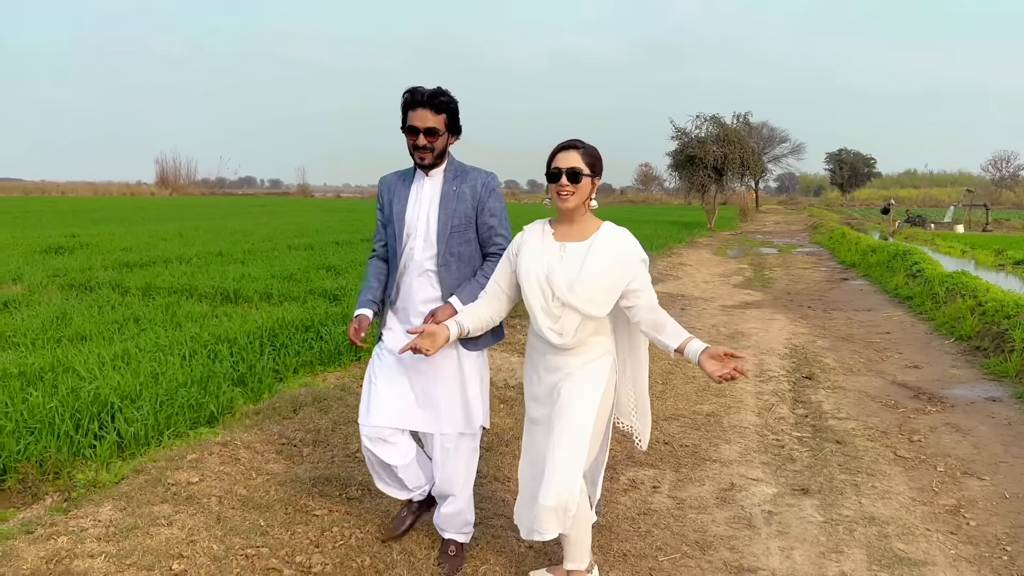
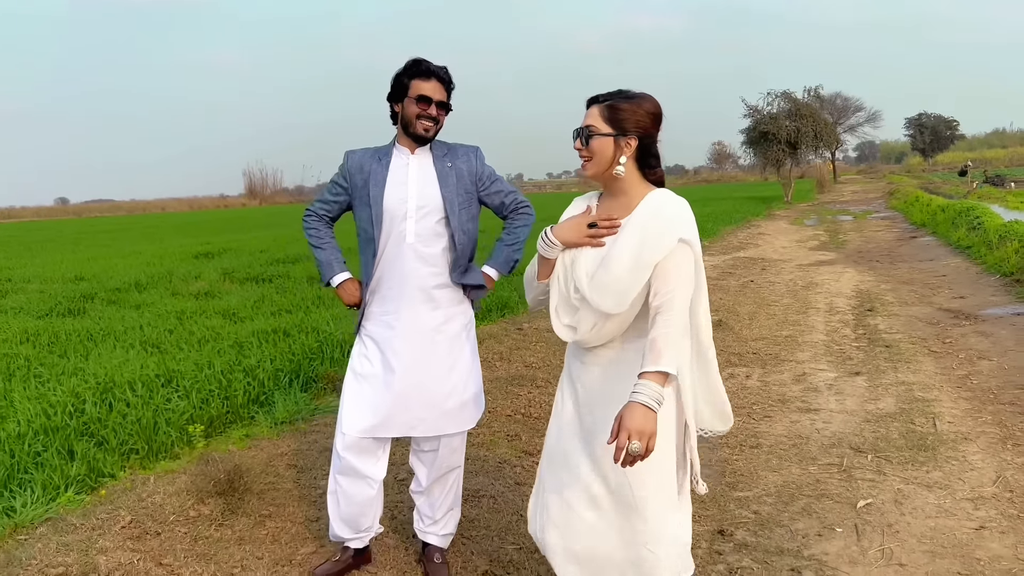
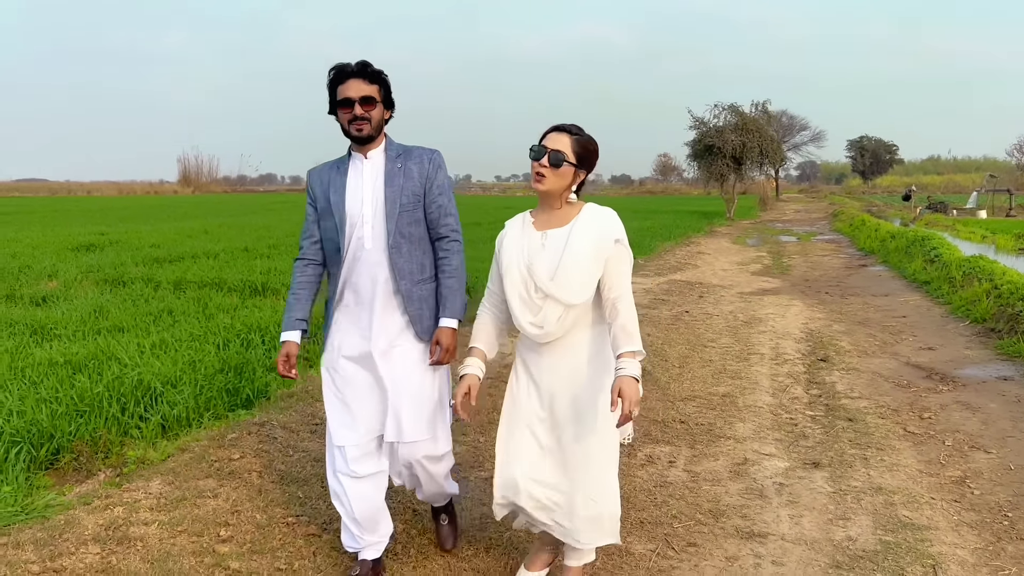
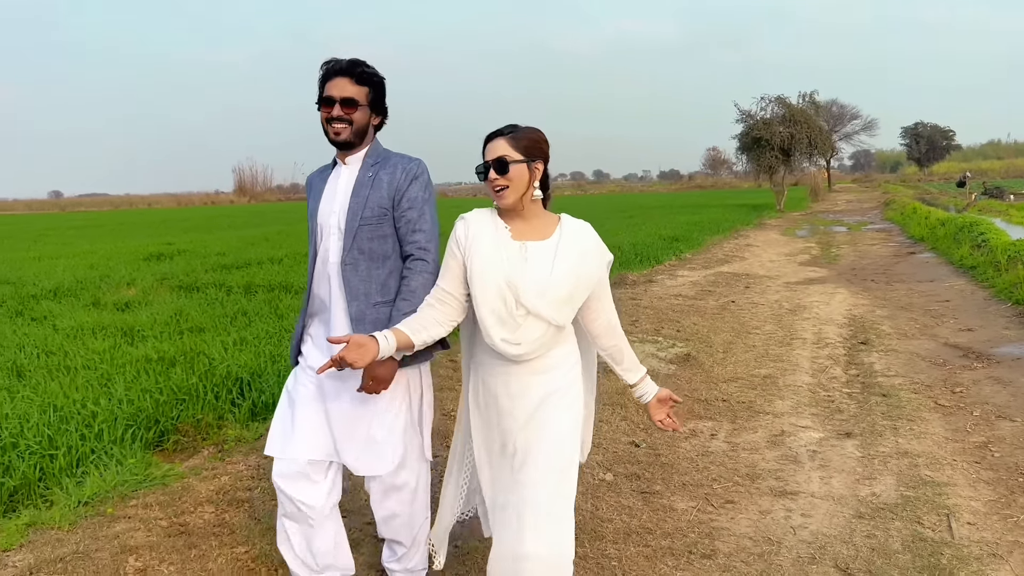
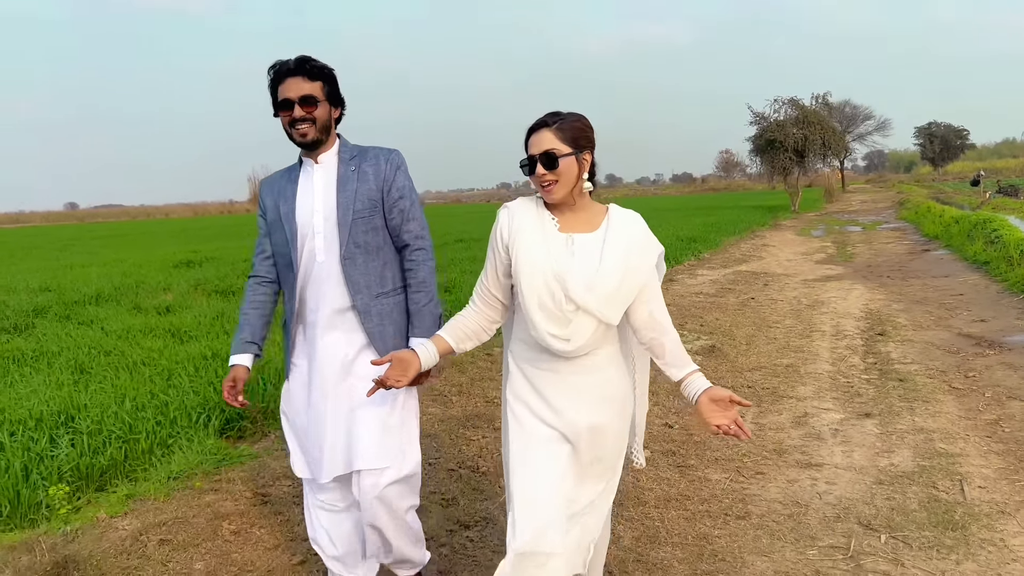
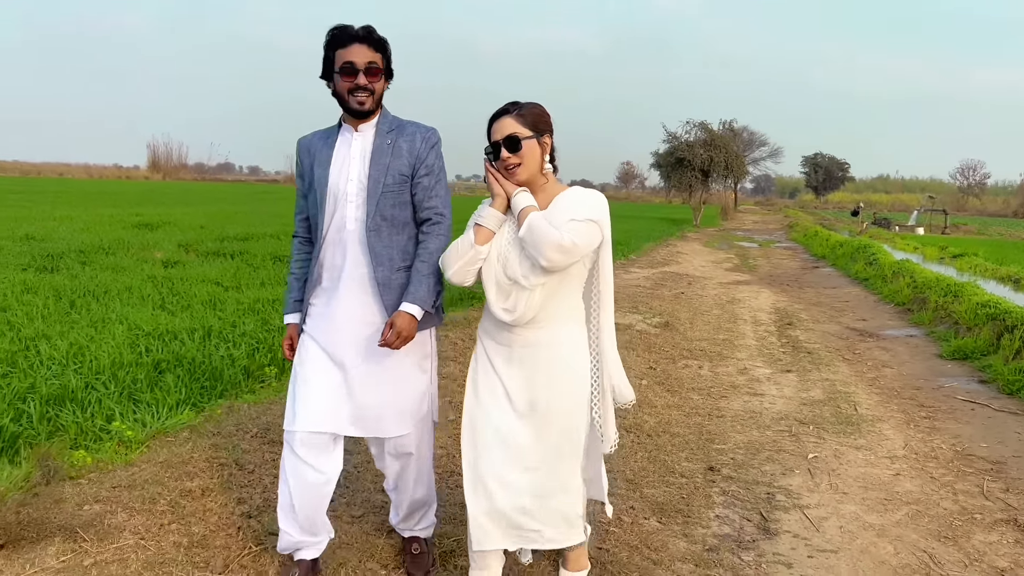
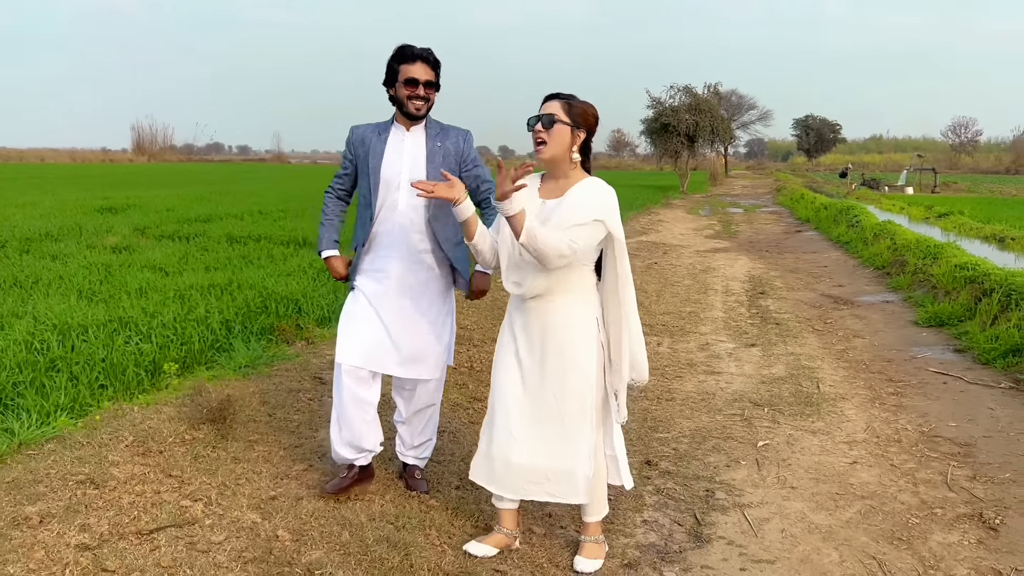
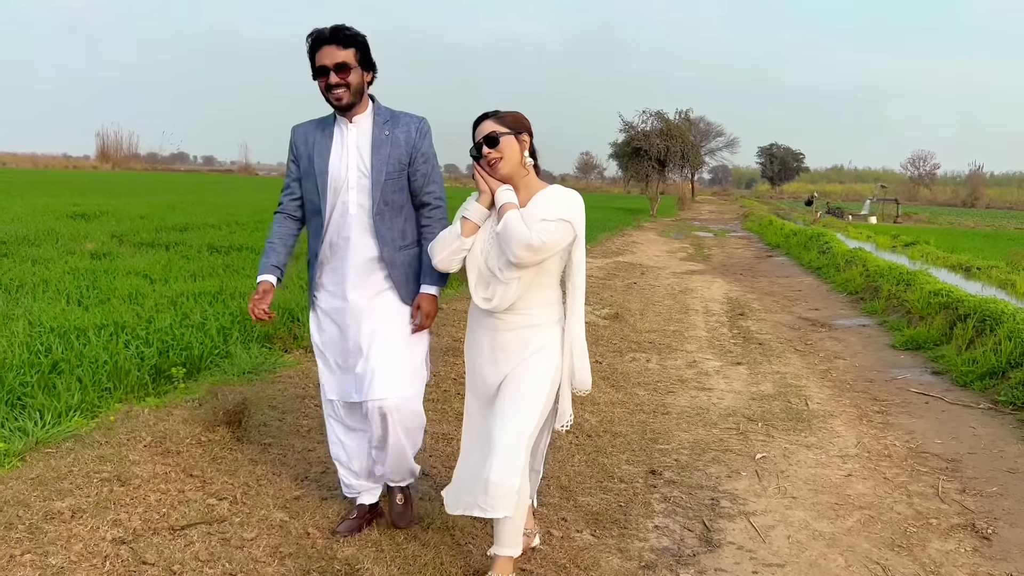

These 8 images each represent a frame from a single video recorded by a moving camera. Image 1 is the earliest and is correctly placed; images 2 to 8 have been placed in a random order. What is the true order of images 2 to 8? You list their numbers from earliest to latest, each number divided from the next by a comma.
3, 4, 5, 2, 7, 8, 6
